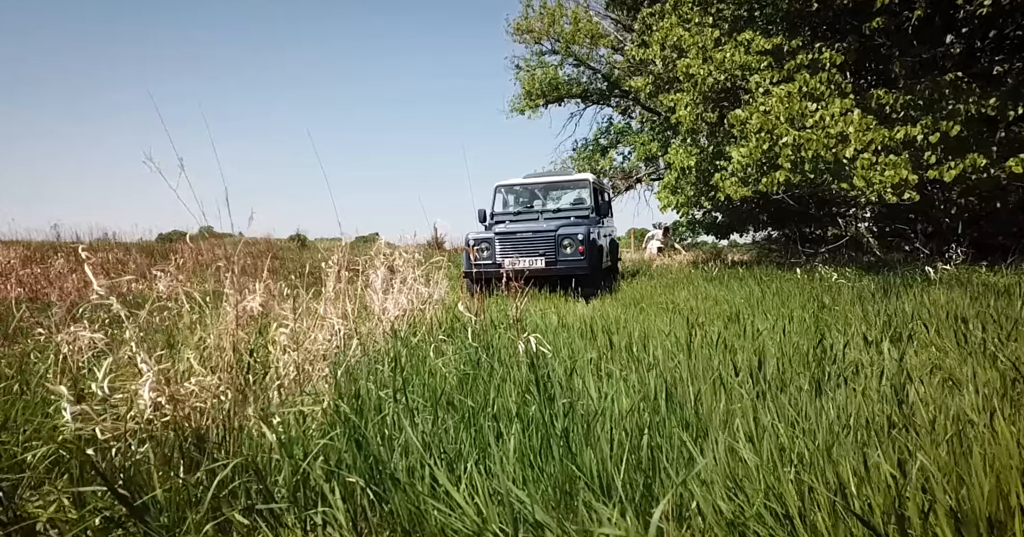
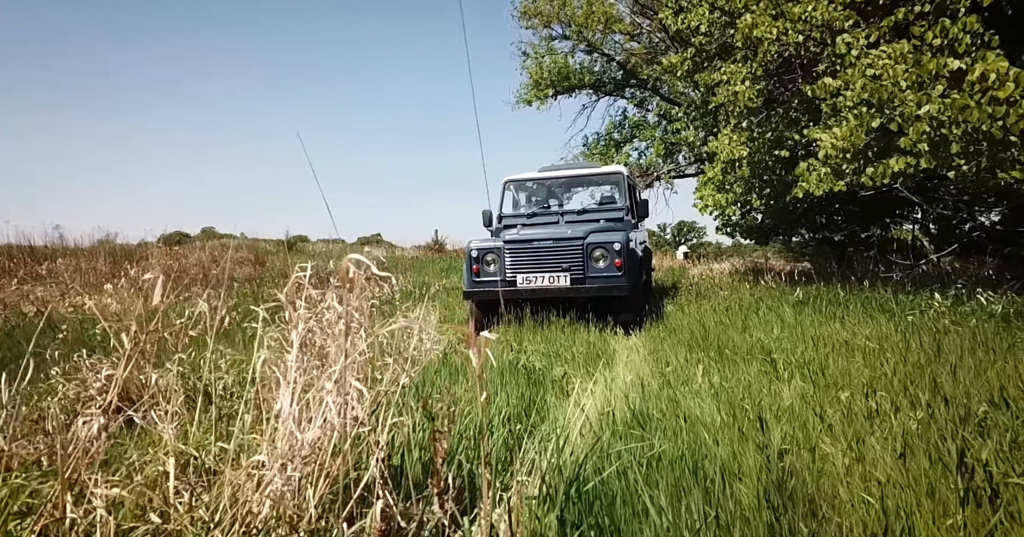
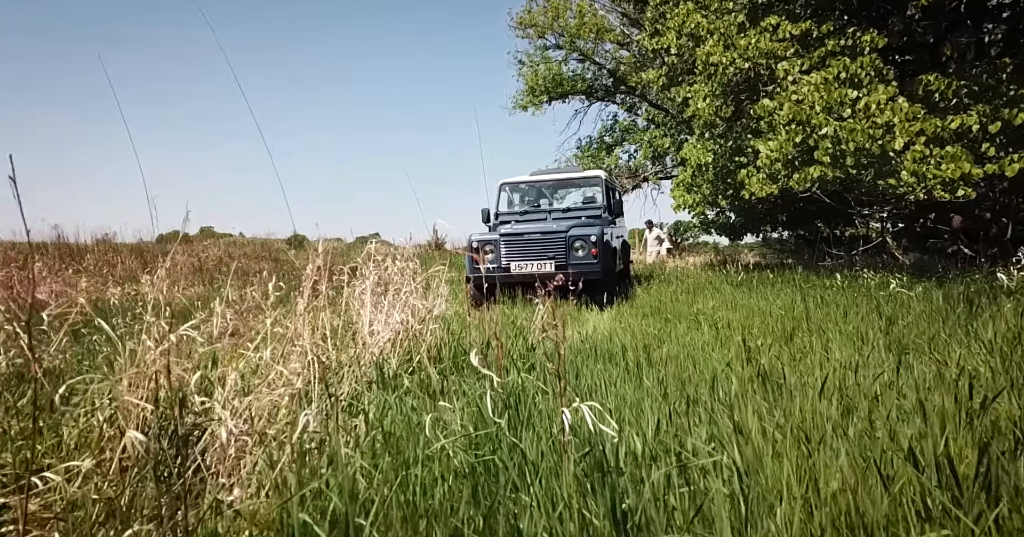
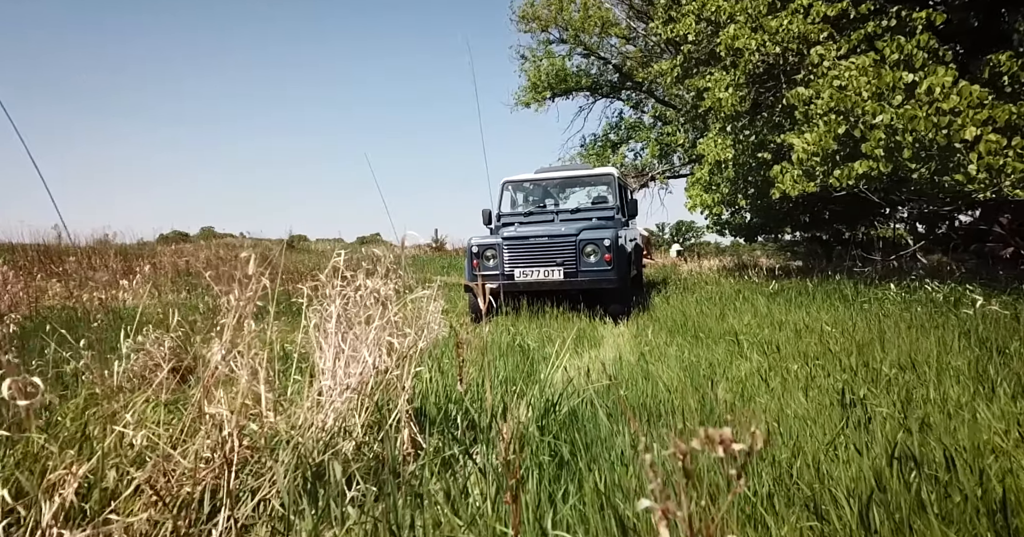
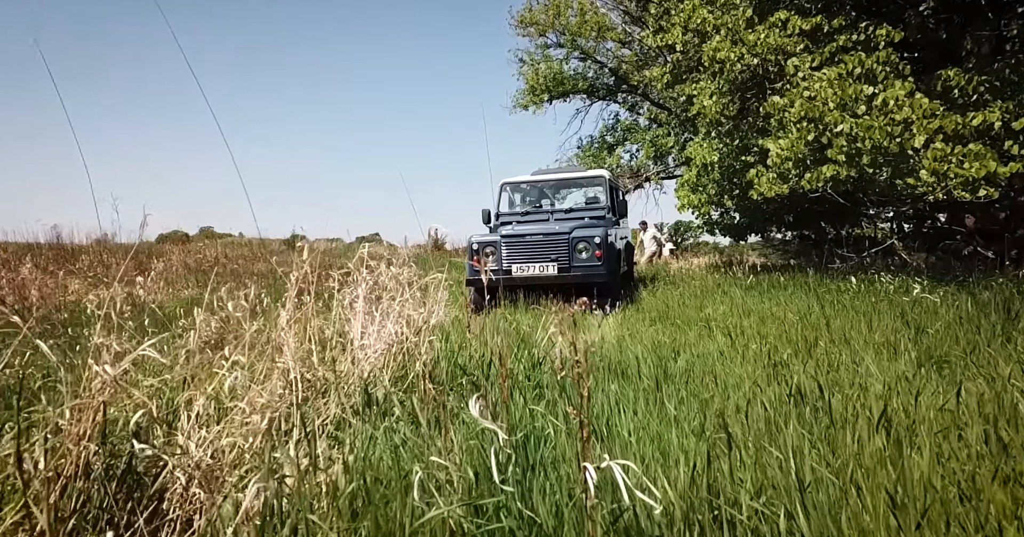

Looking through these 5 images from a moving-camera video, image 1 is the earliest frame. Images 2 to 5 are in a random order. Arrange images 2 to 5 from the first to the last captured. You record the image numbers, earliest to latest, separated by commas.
3, 5, 4, 2
